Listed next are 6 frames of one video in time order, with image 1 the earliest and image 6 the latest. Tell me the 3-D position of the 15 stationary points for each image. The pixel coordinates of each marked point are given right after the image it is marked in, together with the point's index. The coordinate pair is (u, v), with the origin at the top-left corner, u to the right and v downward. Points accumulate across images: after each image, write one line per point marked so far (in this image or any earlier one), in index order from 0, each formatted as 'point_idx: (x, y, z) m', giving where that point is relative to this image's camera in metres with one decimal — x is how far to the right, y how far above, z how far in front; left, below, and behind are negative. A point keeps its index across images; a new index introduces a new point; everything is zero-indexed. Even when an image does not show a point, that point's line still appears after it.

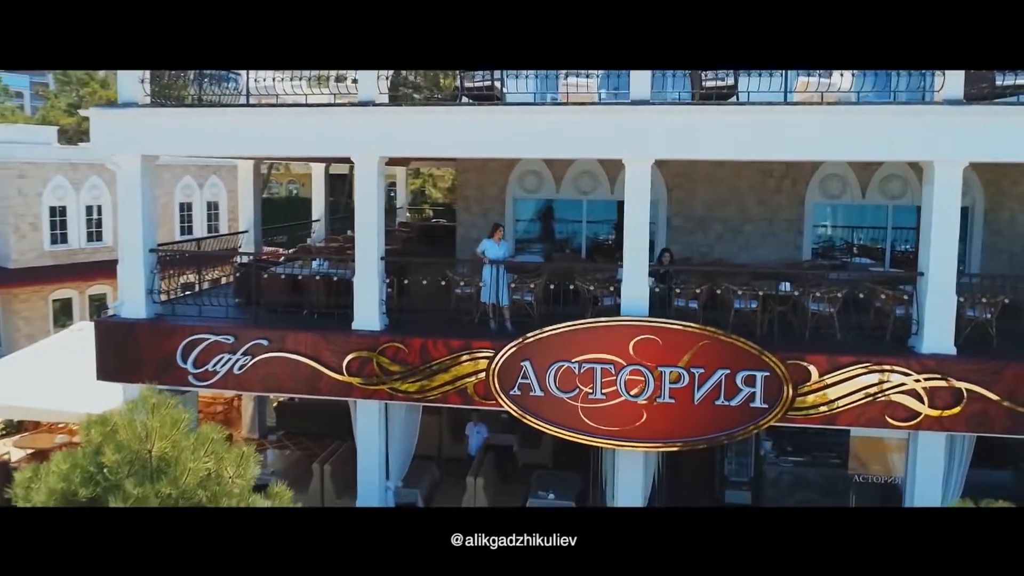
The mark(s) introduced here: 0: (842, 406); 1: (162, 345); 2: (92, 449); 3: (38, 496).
0: (+3.7, -1.3, +7.9) m
1: (-4.6, -0.7, +9.0) m
2: (-3.1, -1.2, +5.1) m
3: (-3.4, -1.4, +4.9) m
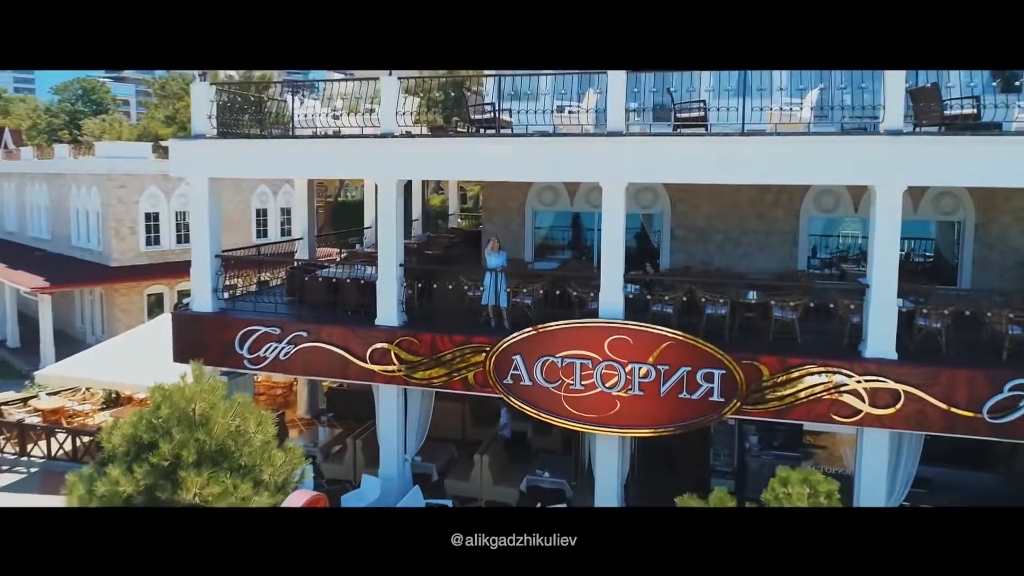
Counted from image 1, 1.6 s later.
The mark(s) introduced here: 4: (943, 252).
0: (+3.5, -1.5, +8.9) m
1: (-4.5, -0.7, +10.9) m
2: (-3.5, -1.2, +6.8) m
3: (-3.8, -1.4, +6.7) m
4: (+7.4, +0.6, +11.9) m
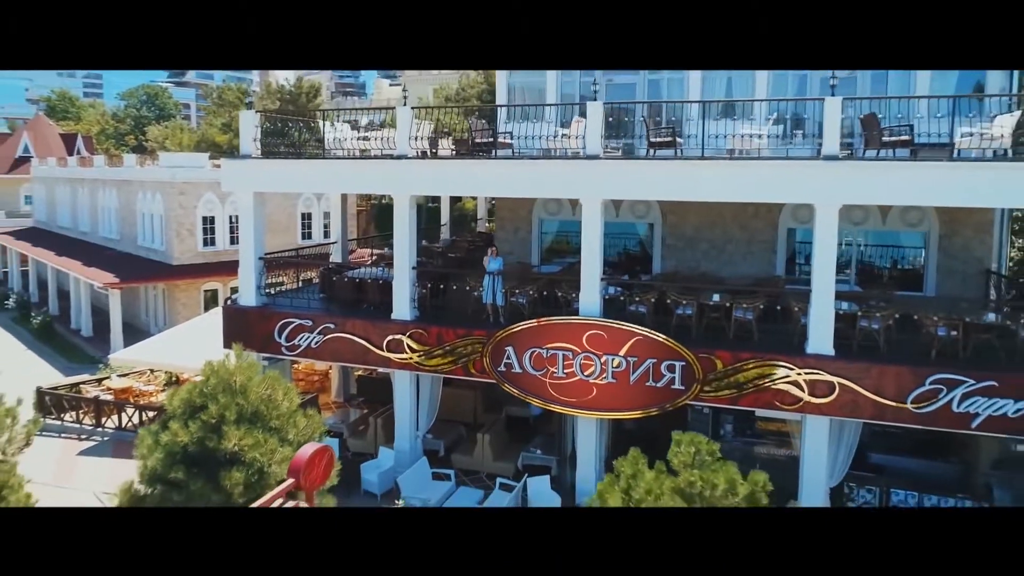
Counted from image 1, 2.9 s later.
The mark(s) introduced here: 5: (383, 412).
0: (+3.4, -1.5, +10.2) m
1: (-4.5, -0.7, +12.8) m
2: (-3.8, -1.1, +8.6) m
3: (-4.1, -1.4, +8.5) m
4: (+7.5, +0.5, +13.0) m
5: (-2.5, -2.4, +13.5) m
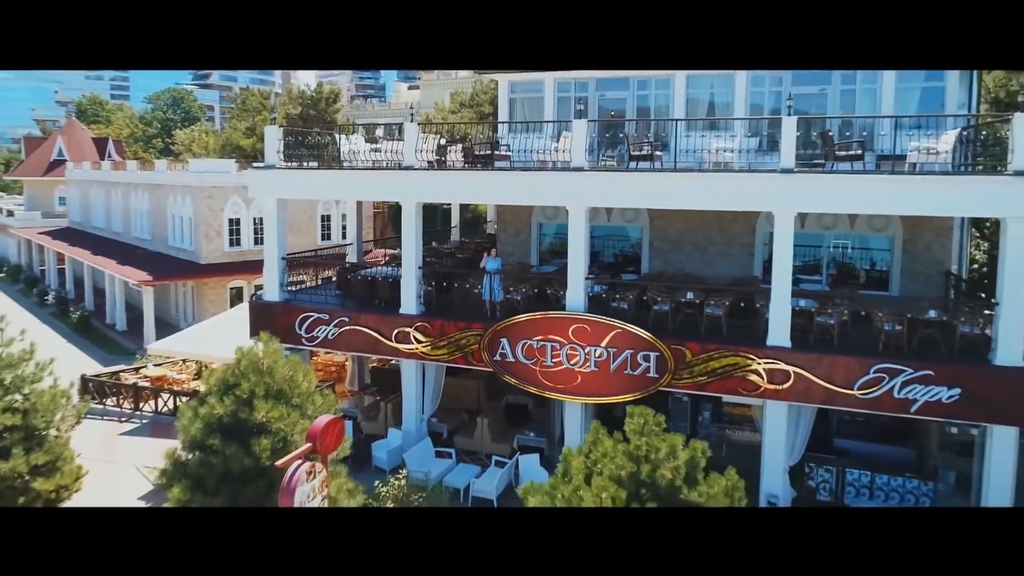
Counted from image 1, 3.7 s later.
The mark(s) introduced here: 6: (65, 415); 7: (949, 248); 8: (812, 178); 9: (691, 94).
0: (+3.2, -1.5, +11.4) m
1: (-4.6, -0.6, +14.2) m
2: (-4.0, -1.1, +10.1) m
3: (-4.3, -1.3, +10.0) m
4: (+7.4, +0.5, +14.1) m
5: (-2.6, -2.4, +14.9) m
6: (-7.8, -2.2, +12.2) m
7: (+8.7, +0.8, +13.8) m
8: (+4.8, +1.7, +11.1) m
9: (+3.8, +4.1, +14.6) m
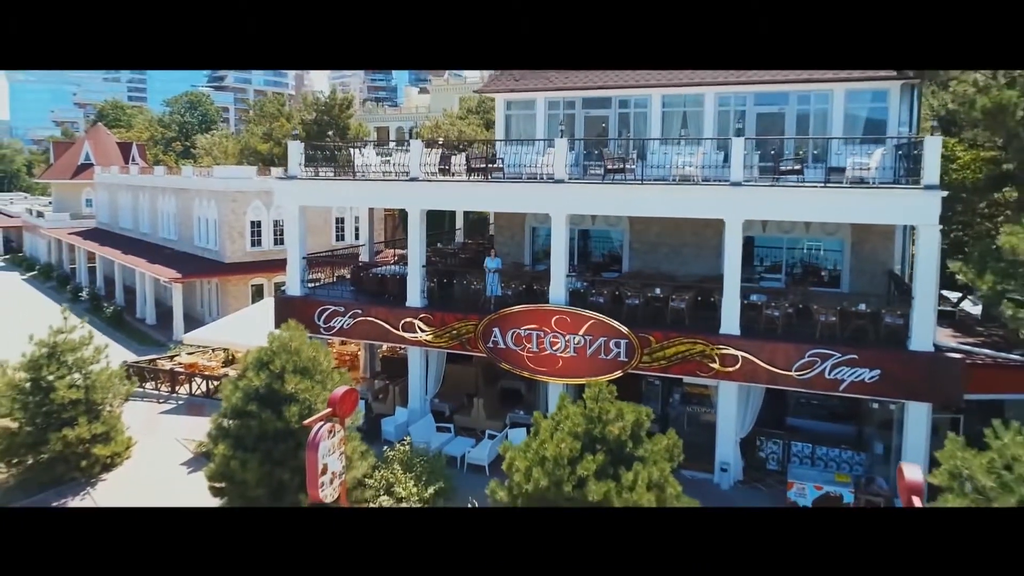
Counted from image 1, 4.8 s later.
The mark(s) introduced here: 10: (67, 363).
0: (+3.0, -1.4, +13.3) m
1: (-4.8, -0.5, +16.2) m
2: (-4.2, -1.0, +12.0) m
3: (-4.5, -1.2, +11.9) m
4: (+7.3, +0.6, +15.9) m
5: (-2.7, -2.3, +16.9) m
6: (-8.0, -2.1, +14.2) m
7: (+8.5, +0.8, +15.5) m
8: (+4.6, +1.8, +12.9) m
9: (+3.6, +4.2, +16.5) m
10: (-8.8, -1.5, +13.8) m
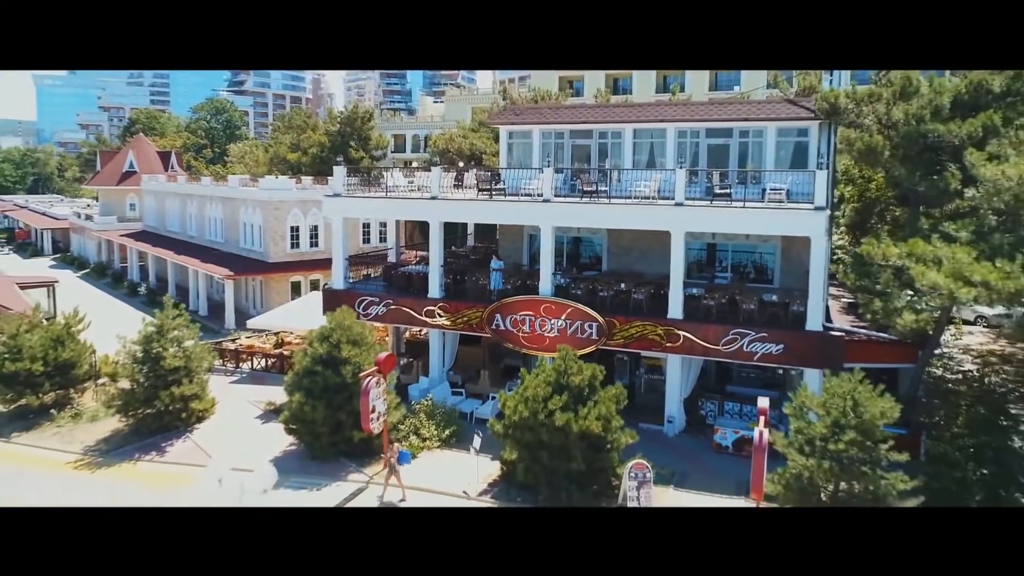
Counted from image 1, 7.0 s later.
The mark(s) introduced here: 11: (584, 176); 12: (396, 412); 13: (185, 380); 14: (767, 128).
0: (+3.0, -1.3, +17.4) m
1: (-4.8, -0.4, +20.4) m
2: (-4.3, -0.8, +16.2) m
3: (-4.6, -1.1, +16.1) m
4: (+7.2, +0.7, +19.9) m
5: (-2.7, -2.1, +21.0) m
6: (-8.1, -2.0, +18.5) m
7: (+8.5, +0.9, +19.5) m
8: (+4.5, +1.9, +17.0) m
9: (+3.7, +4.3, +20.6) m
10: (-8.9, -1.3, +18.1) m
11: (+2.0, +3.1, +19.2) m
12: (-2.7, -2.8, +16.0) m
13: (-8.6, -2.5, +18.1) m
14: (+7.0, +4.4, +19.1) m
